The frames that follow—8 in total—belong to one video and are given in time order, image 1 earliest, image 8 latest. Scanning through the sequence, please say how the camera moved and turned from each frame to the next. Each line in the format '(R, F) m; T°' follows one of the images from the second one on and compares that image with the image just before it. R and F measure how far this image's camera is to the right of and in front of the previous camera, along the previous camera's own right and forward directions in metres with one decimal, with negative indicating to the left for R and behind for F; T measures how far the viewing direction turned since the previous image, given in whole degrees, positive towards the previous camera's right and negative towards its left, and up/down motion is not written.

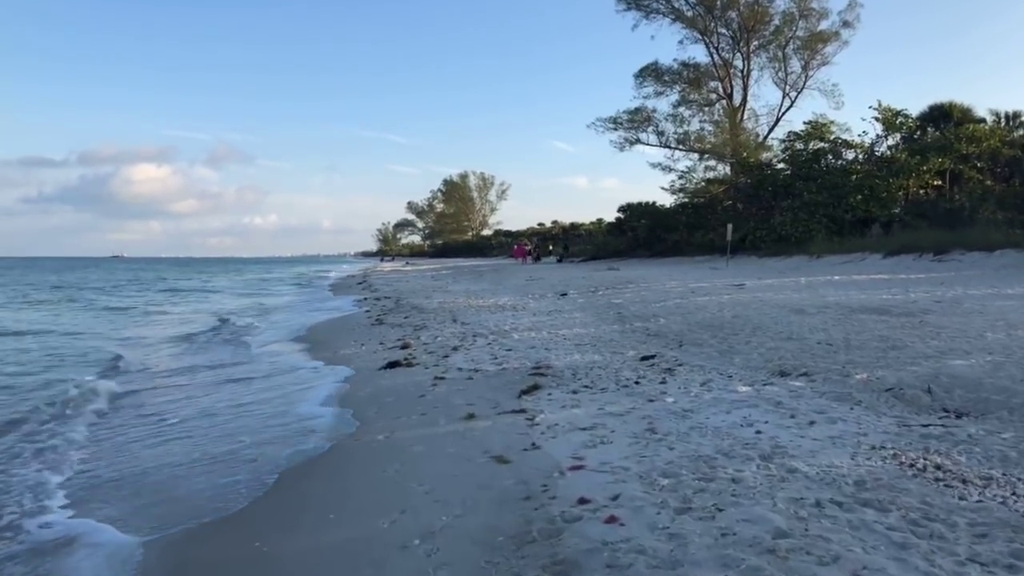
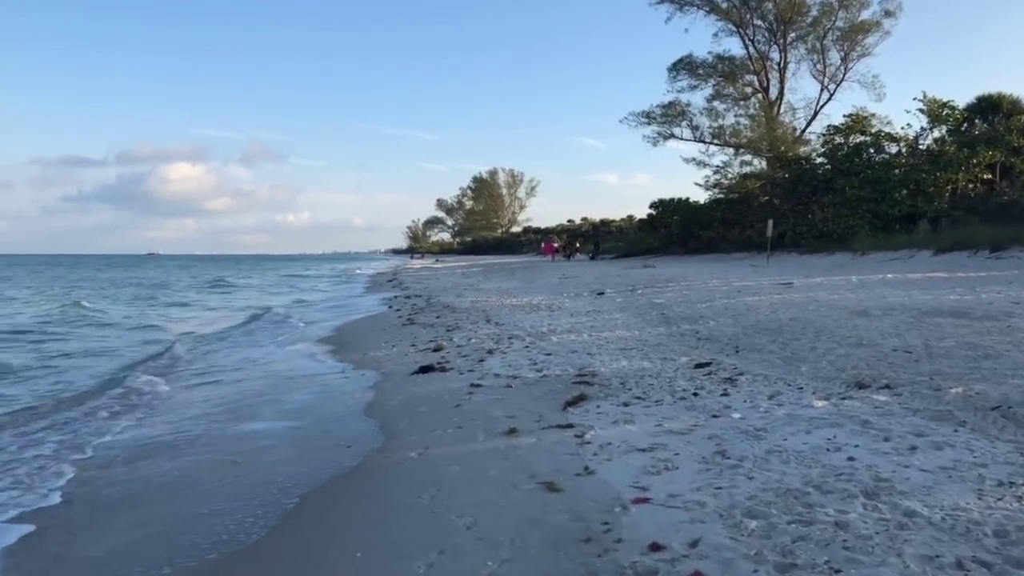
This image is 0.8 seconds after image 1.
(-0.1, +0.7) m; -2°
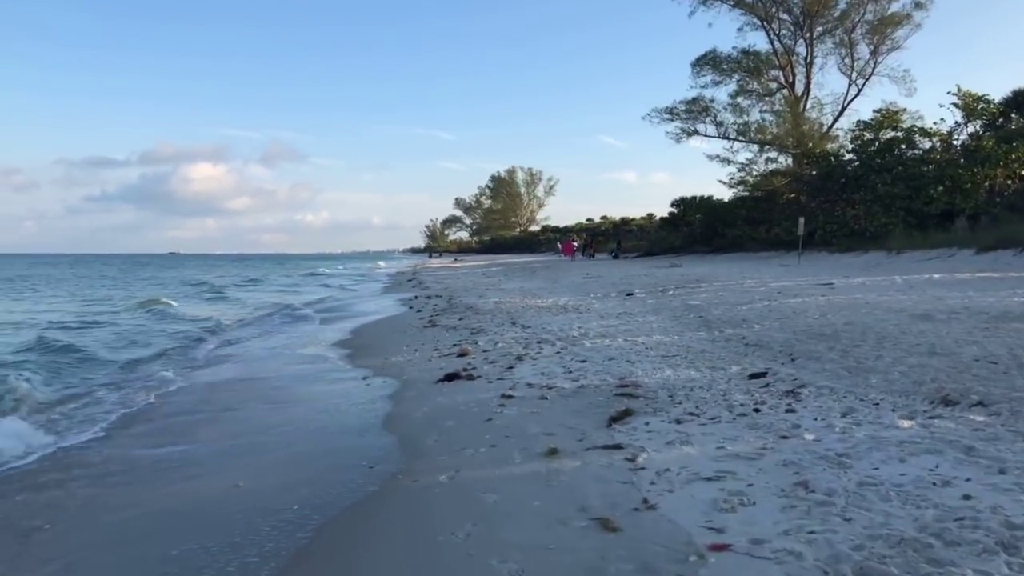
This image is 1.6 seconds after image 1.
(-0.2, +0.7) m; -1°
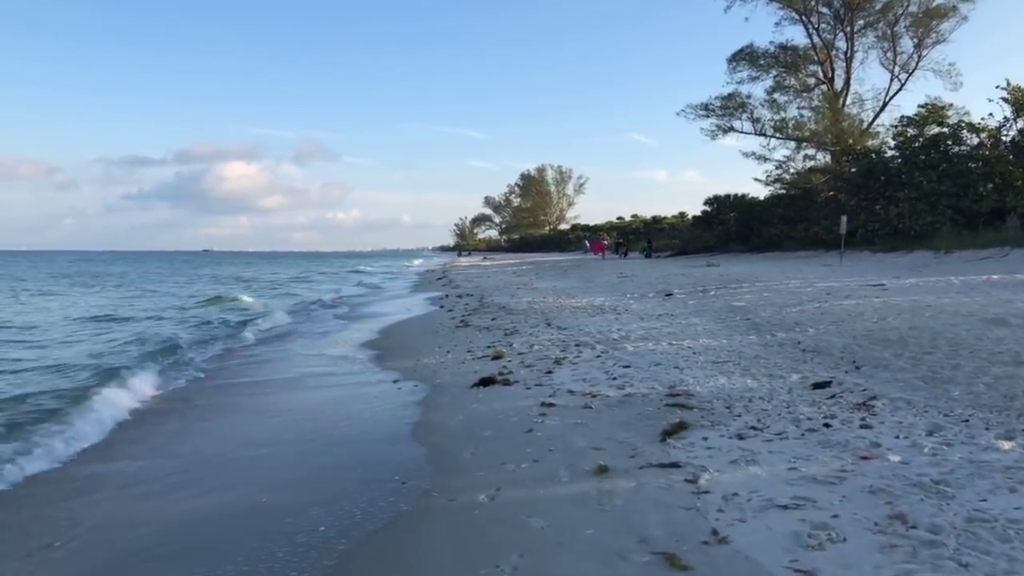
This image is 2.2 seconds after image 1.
(-0.1, +0.5) m; -2°
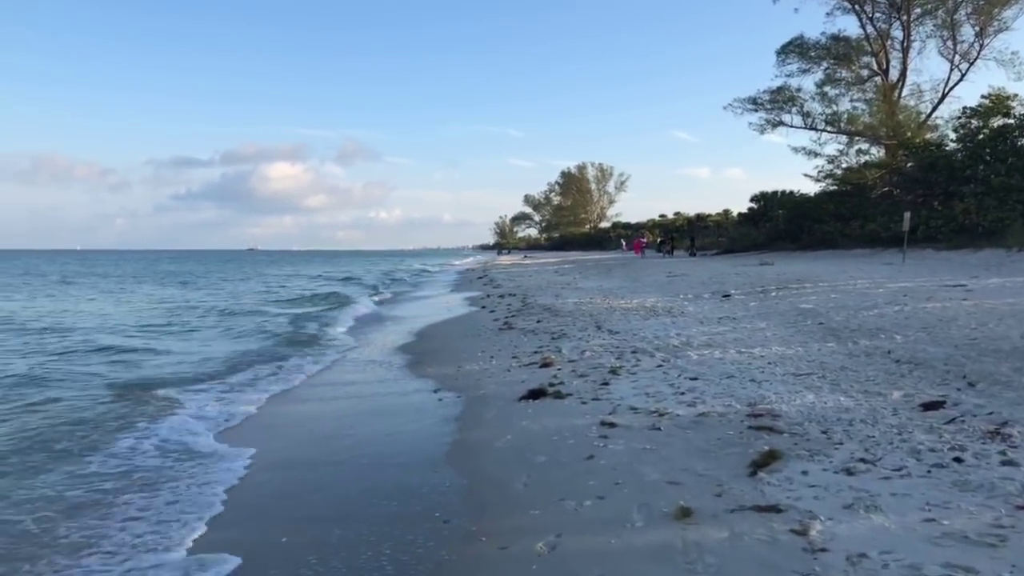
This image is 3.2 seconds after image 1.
(-0.1, +0.9) m; -3°
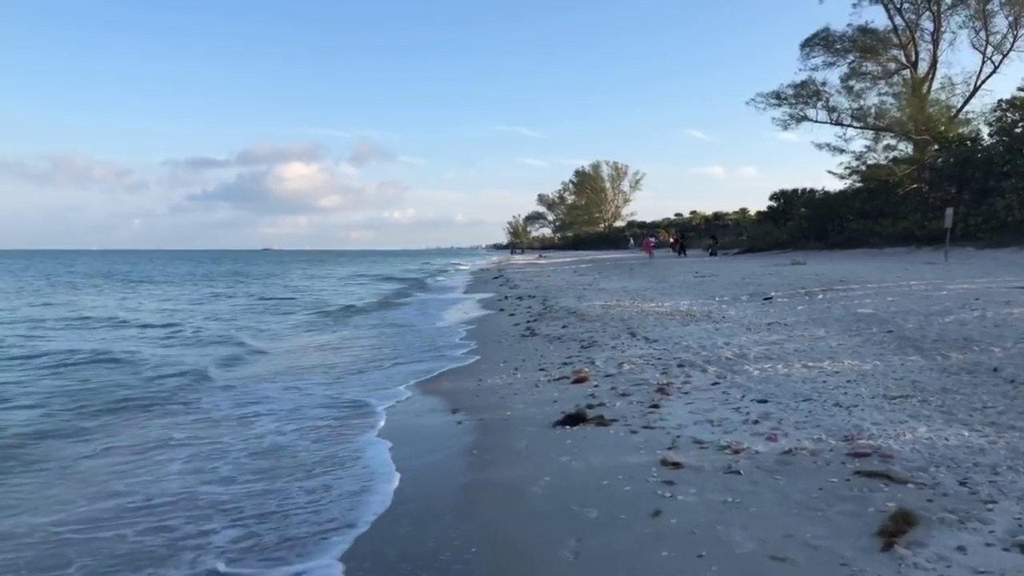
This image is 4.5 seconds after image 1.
(-0.2, +1.2) m; -1°
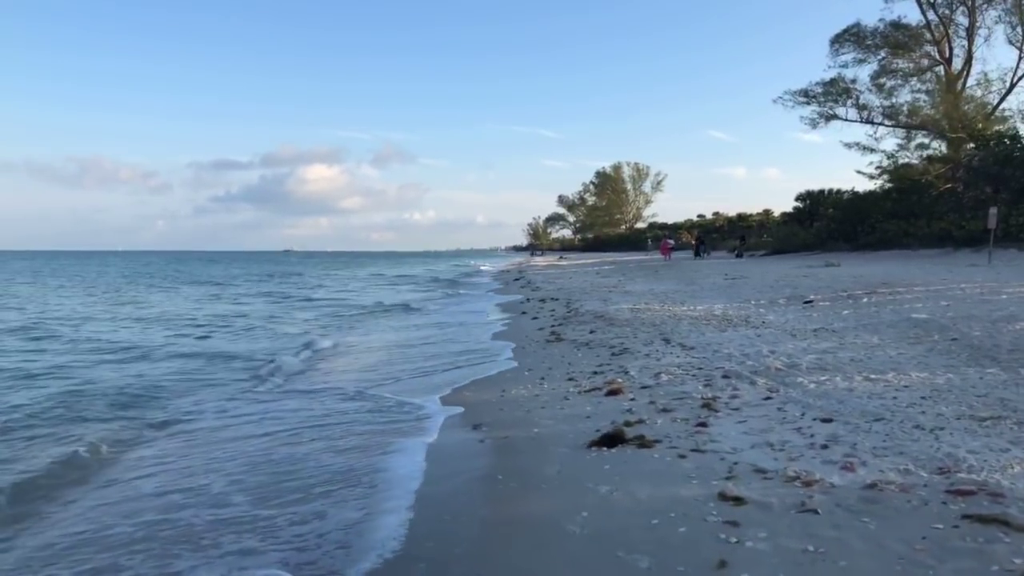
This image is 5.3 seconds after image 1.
(-0.1, +0.7) m; -1°
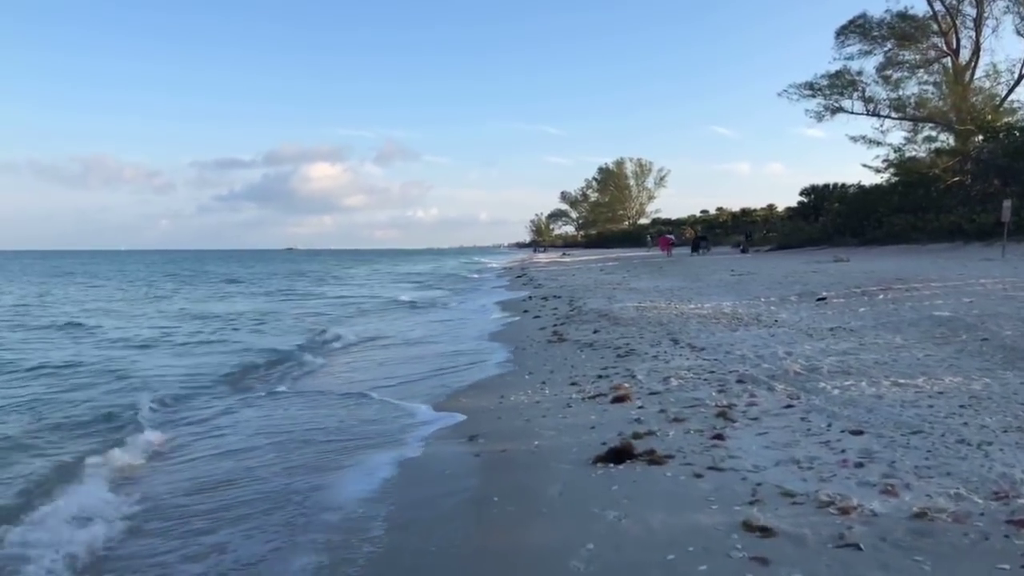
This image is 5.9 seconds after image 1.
(0.0, +0.5) m; 0°
